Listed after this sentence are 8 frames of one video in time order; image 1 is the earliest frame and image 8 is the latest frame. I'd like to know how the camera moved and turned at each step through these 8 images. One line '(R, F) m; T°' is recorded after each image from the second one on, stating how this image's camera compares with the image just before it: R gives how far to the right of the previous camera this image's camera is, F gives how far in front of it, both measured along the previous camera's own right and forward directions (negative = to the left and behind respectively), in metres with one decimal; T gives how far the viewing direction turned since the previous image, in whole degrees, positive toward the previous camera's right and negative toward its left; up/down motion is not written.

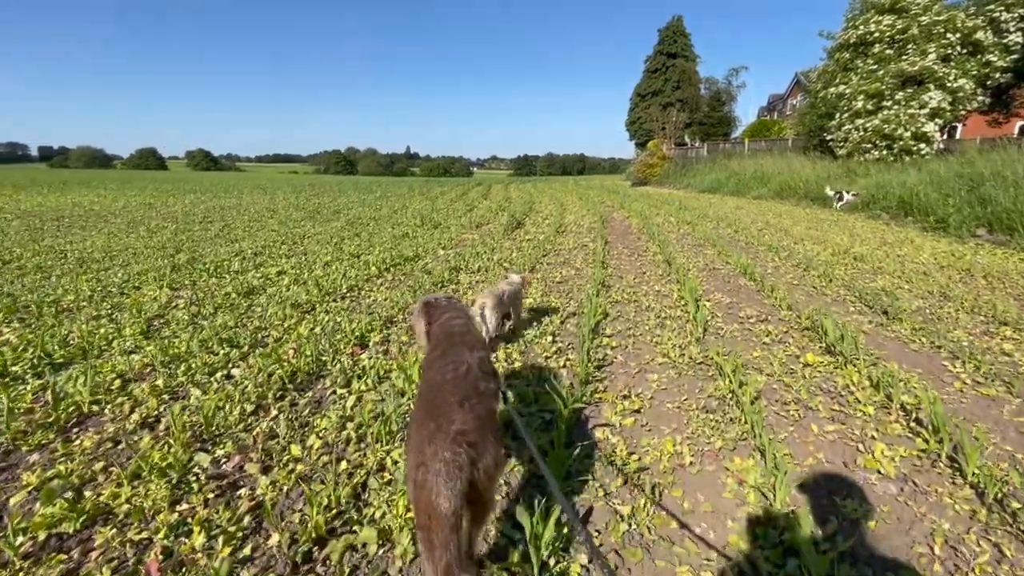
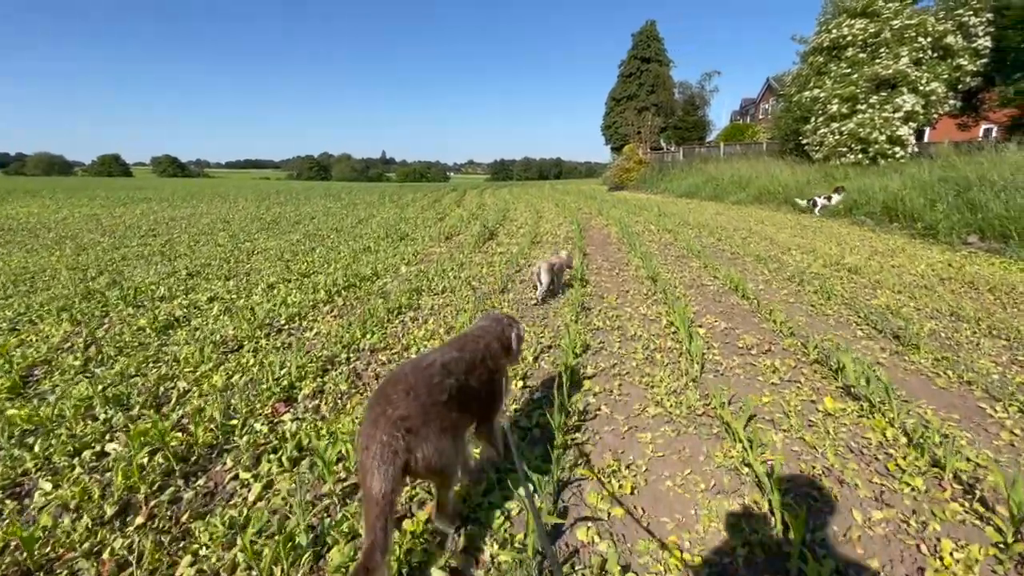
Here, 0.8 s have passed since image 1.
(+0.1, +0.7) m; +2°
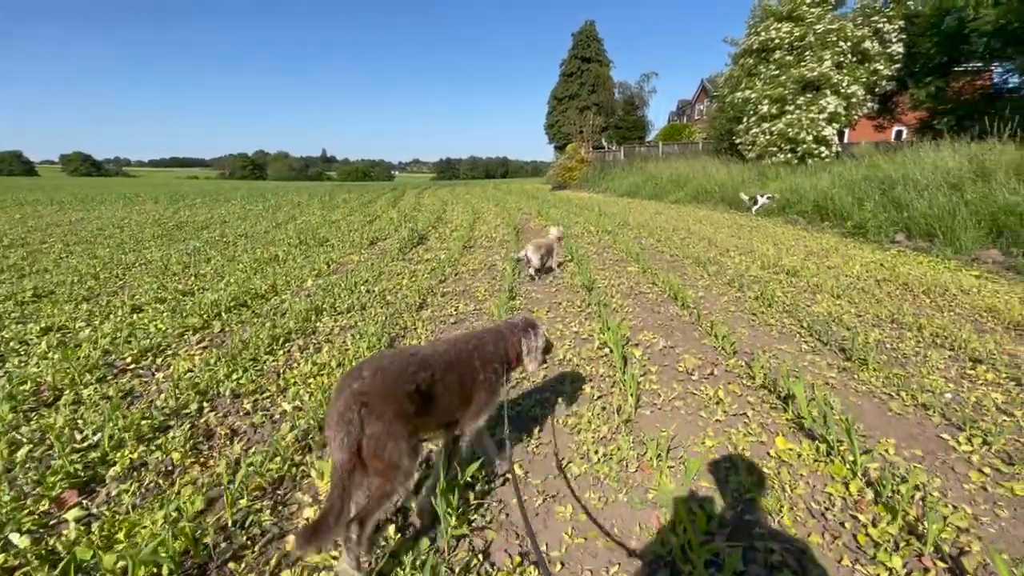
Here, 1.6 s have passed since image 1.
(+0.4, +0.7) m; +6°
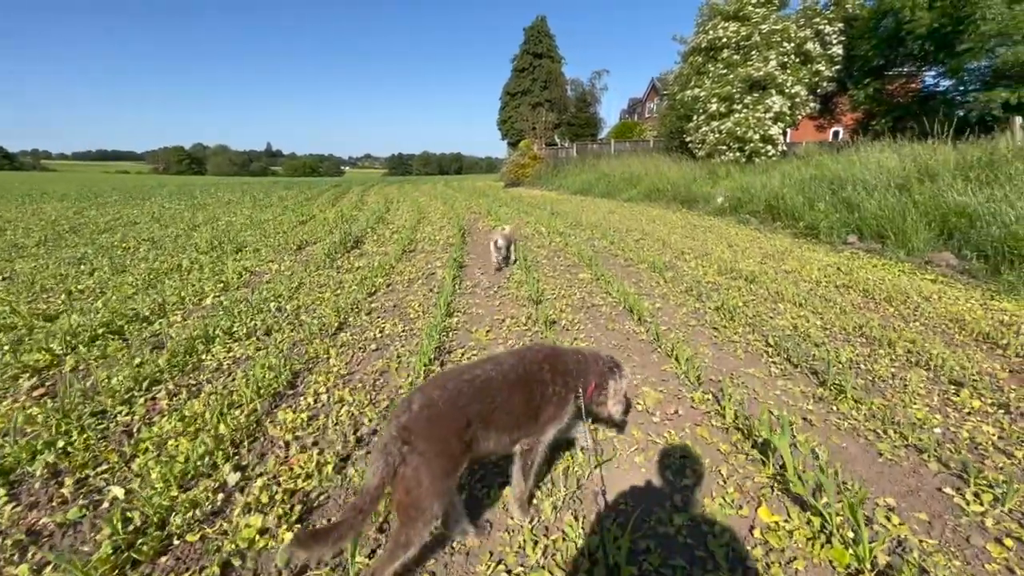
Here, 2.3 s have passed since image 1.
(+0.2, +0.7) m; +5°
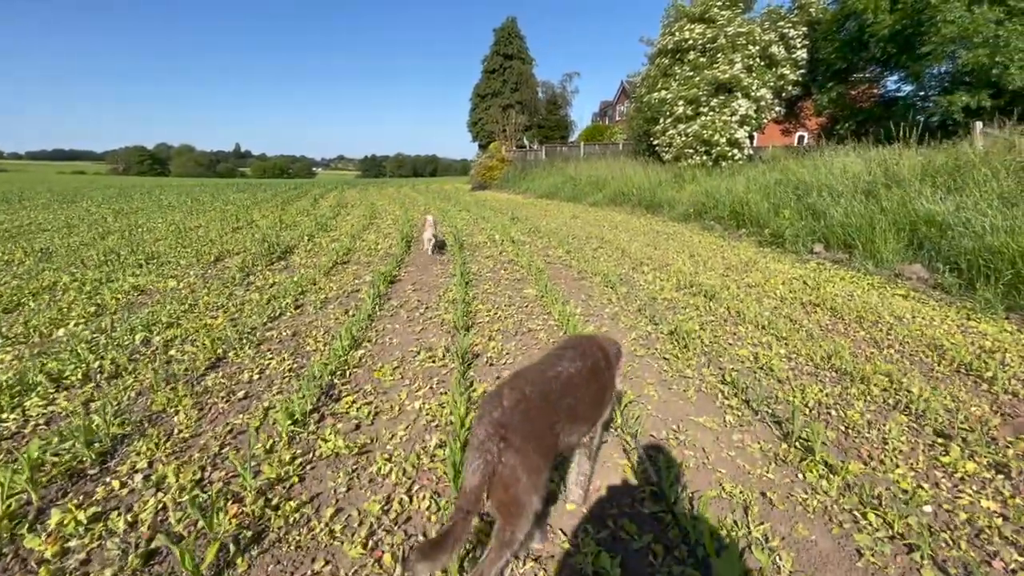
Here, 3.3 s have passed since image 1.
(+0.5, +0.8) m; +3°
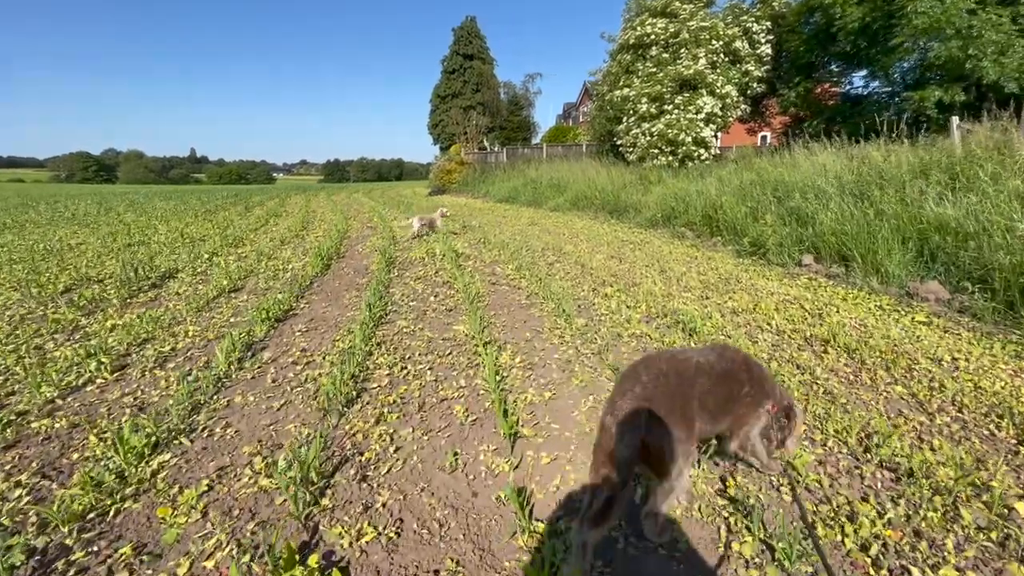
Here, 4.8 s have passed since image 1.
(+0.5, +1.4) m; +4°
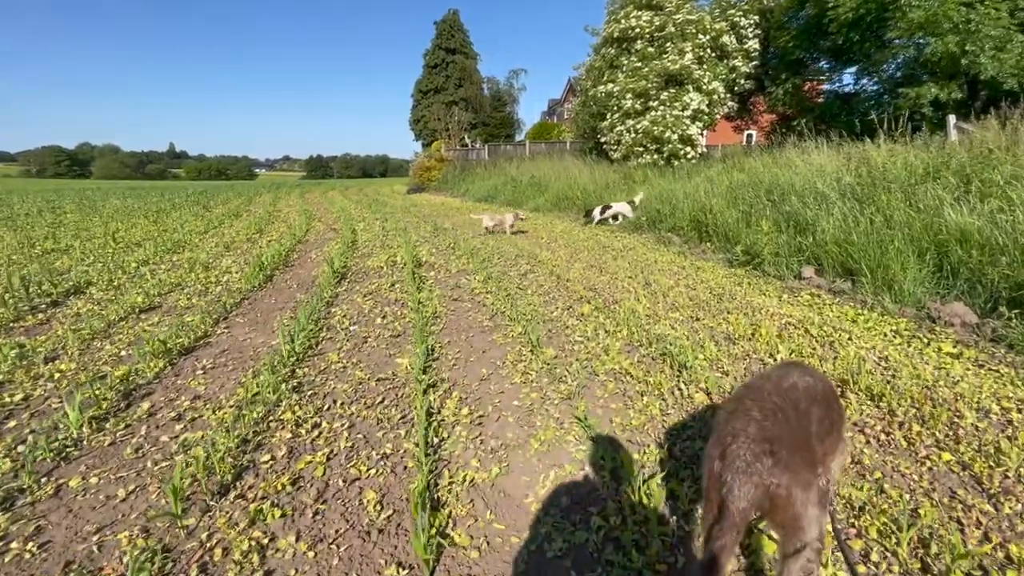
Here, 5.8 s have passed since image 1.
(+0.3, +0.8) m; +2°
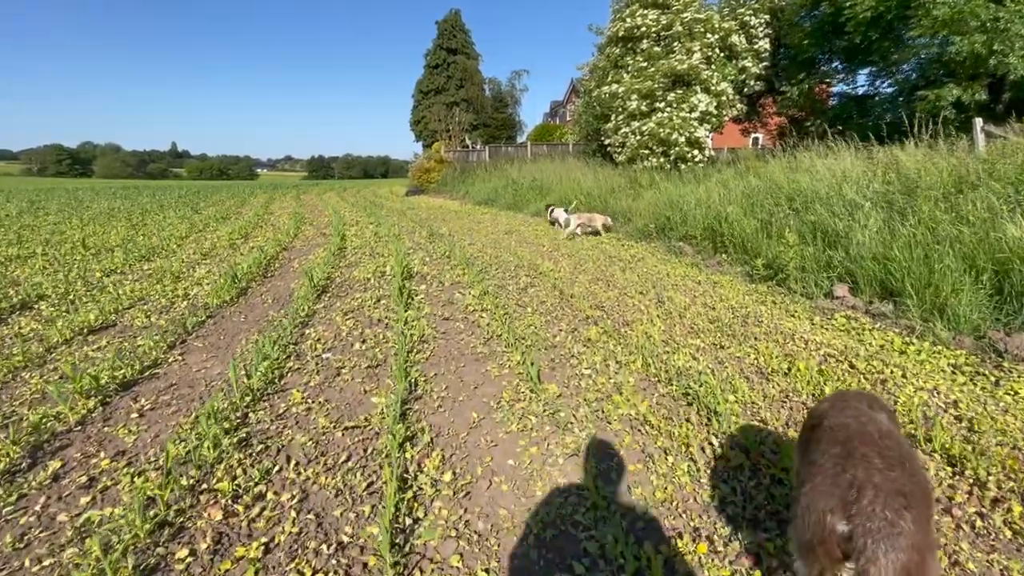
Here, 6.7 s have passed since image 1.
(0.0, +0.6) m; 0°
